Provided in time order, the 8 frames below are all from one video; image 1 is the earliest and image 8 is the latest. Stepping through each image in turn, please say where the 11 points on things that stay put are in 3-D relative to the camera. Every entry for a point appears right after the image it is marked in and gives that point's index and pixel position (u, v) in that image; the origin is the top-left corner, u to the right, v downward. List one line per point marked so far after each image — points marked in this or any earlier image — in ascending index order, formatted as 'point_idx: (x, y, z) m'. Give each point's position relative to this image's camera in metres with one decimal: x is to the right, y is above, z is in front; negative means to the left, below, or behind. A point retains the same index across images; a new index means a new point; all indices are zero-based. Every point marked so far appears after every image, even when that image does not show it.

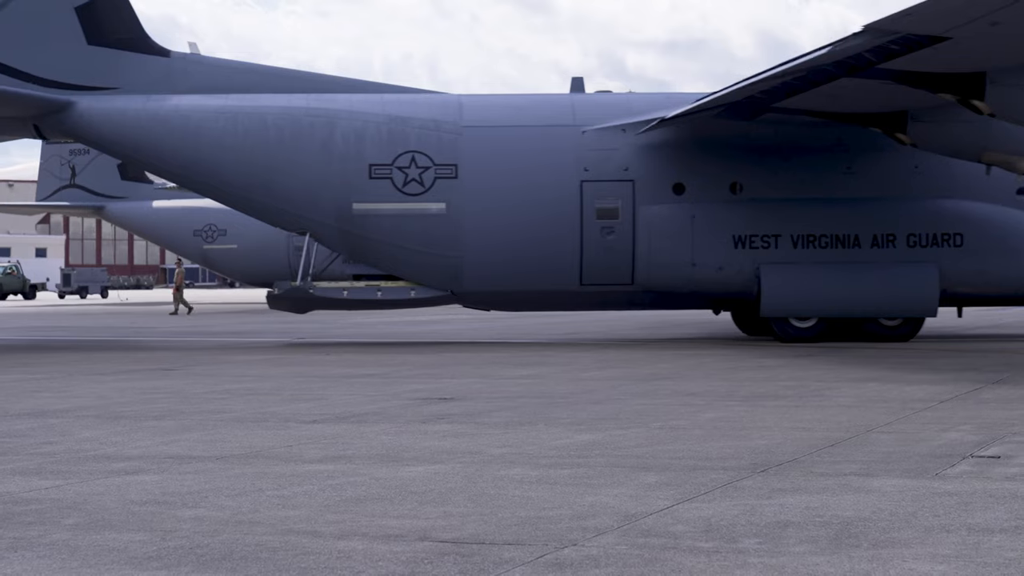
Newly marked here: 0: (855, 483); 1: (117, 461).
0: (+2.4, -1.4, +7.2) m
1: (-3.1, -1.4, +8.1) m
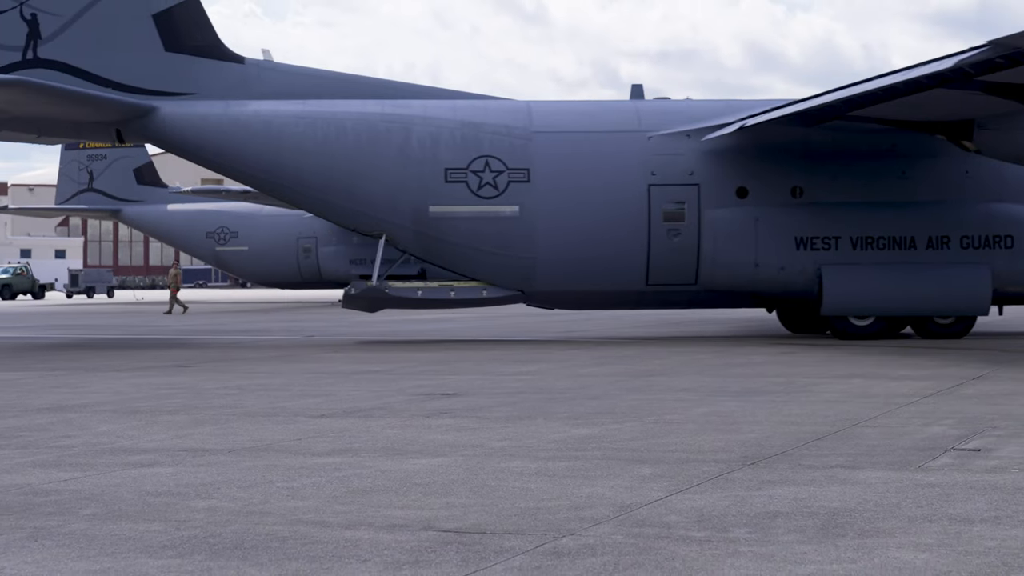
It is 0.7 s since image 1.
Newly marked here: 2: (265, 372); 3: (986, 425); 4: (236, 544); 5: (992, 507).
0: (+2.4, -1.4, +7.5) m
1: (-3.1, -1.4, +8.3) m
2: (-3.3, -1.1, +14.0) m
3: (+4.0, -1.2, +8.6) m
4: (-1.8, -1.6, +6.5) m
5: (+3.2, -1.5, +6.7) m
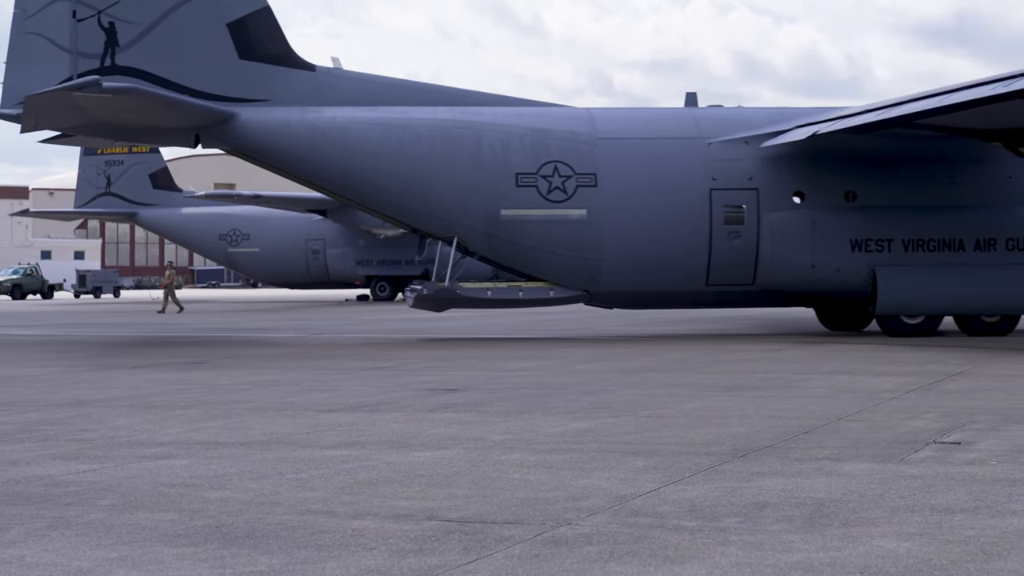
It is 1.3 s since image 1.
0: (+2.4, -1.4, +7.8) m
1: (-3.1, -1.4, +8.7) m
2: (-3.3, -1.1, +14.3) m
3: (+4.0, -1.2, +8.9) m
4: (-1.8, -1.6, +6.8) m
5: (+3.2, -1.5, +7.0) m
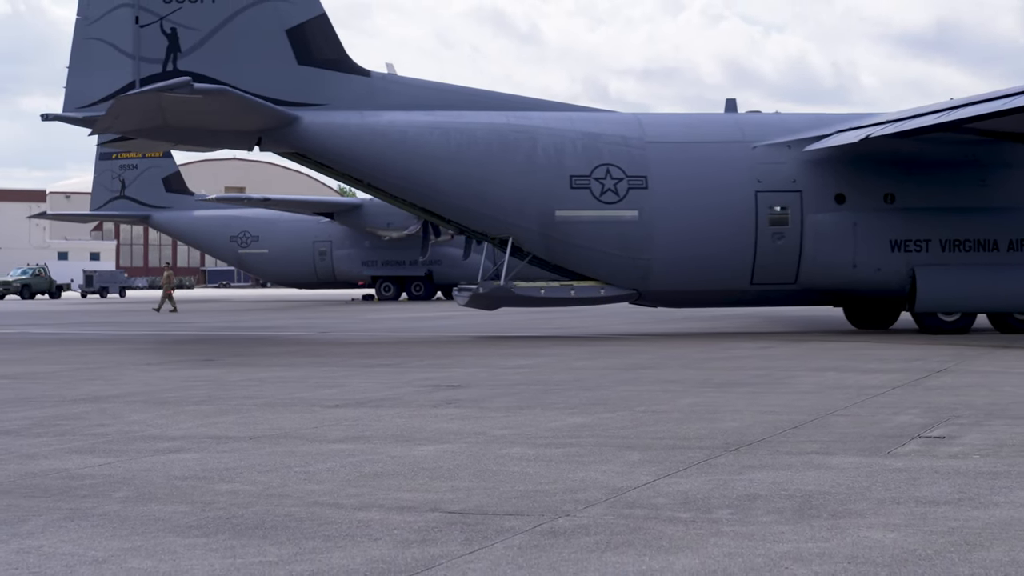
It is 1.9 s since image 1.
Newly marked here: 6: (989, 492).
0: (+2.4, -1.4, +8.0) m
1: (-3.1, -1.4, +8.9) m
2: (-3.3, -1.1, +14.6) m
3: (+4.0, -1.2, +9.2) m
4: (-1.8, -1.6, +7.0) m
5: (+3.2, -1.5, +7.3) m
6: (+3.4, -1.5, +7.2) m
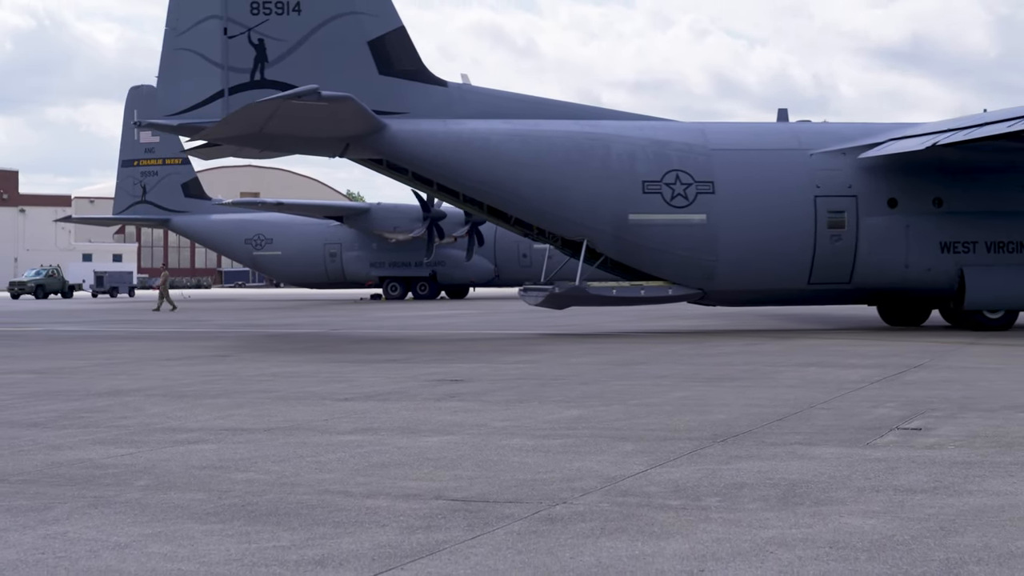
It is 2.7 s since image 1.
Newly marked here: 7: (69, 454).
0: (+2.4, -1.4, +8.5) m
1: (-3.1, -1.4, +9.4) m
2: (-3.2, -1.1, +15.0) m
3: (+4.0, -1.1, +9.6) m
4: (-1.8, -1.6, +7.5) m
5: (+3.2, -1.5, +7.7) m
6: (+3.4, -1.5, +7.7) m
7: (-3.8, -1.4, +8.7) m
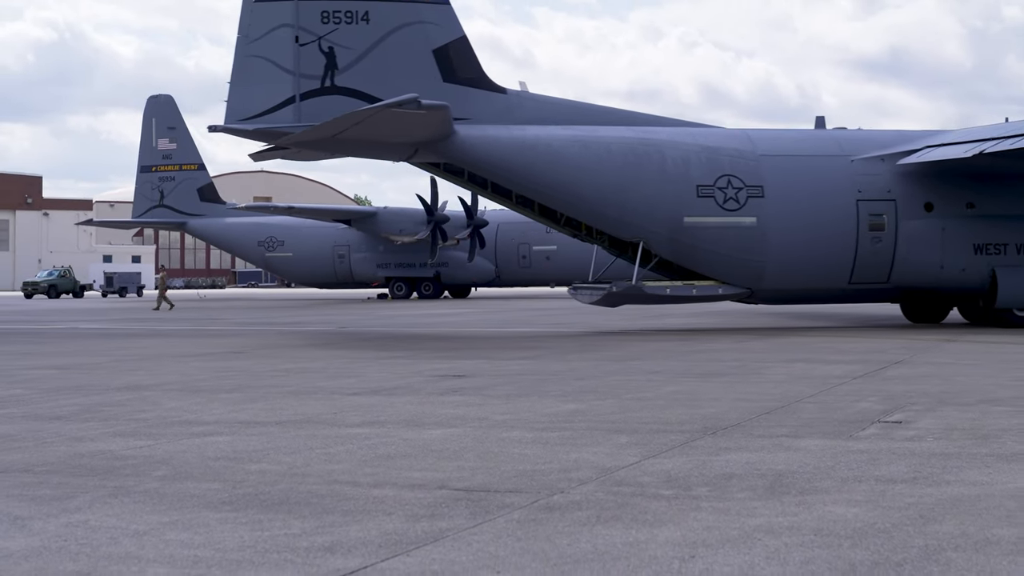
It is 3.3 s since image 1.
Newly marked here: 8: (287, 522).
0: (+2.4, -1.4, +8.9) m
1: (-3.1, -1.3, +9.8) m
2: (-3.2, -1.1, +15.5) m
3: (+4.0, -1.1, +10.0) m
4: (-1.8, -1.6, +7.9) m
5: (+3.2, -1.5, +8.1) m
6: (+3.4, -1.5, +8.0) m
7: (-3.8, -1.4, +9.1) m
8: (-1.6, -1.7, +7.4) m
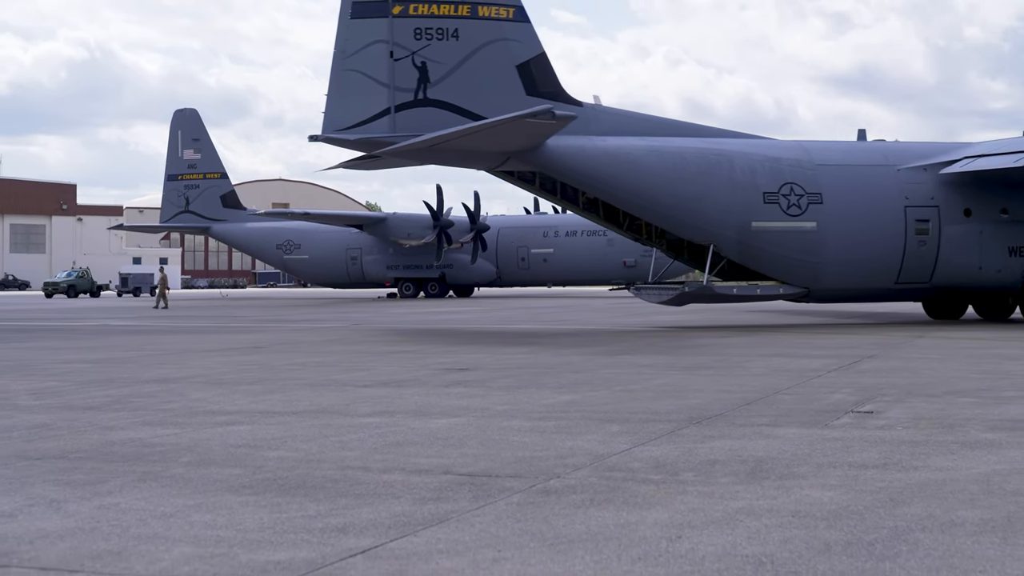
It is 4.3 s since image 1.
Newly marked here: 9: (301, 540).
0: (+2.4, -1.4, +9.5) m
1: (-3.1, -1.3, +10.5) m
2: (-3.2, -1.1, +16.1) m
3: (+4.0, -1.1, +10.6) m
4: (-1.8, -1.6, +8.6) m
5: (+3.2, -1.5, +8.7) m
6: (+3.4, -1.5, +8.7) m
7: (-3.8, -1.4, +9.8) m
8: (-1.6, -1.7, +8.0) m
9: (-1.5, -1.8, +7.1) m
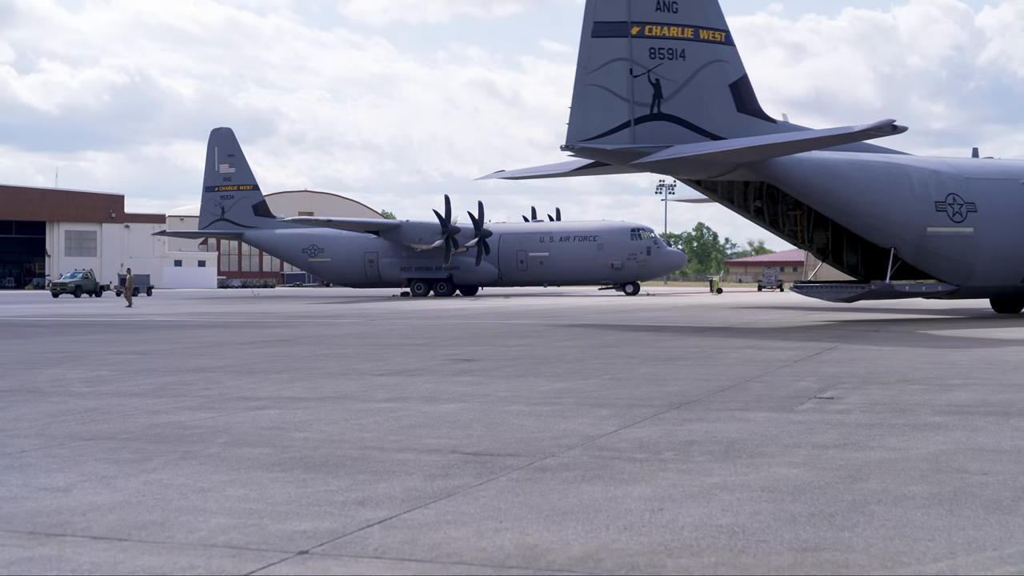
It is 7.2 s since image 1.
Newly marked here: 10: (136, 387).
0: (+2.4, -1.3, +10.6) m
1: (-3.1, -1.3, +11.6) m
2: (-3.1, -1.0, +17.3) m
3: (+4.0, -1.1, +11.7) m
4: (-1.8, -1.6, +9.7) m
5: (+3.2, -1.4, +9.8) m
6: (+3.4, -1.5, +9.7) m
7: (-3.8, -1.4, +10.9) m
8: (-1.7, -1.7, +9.2) m
9: (-1.5, -1.8, +8.2) m
10: (-4.6, -1.2, +12.2) m
